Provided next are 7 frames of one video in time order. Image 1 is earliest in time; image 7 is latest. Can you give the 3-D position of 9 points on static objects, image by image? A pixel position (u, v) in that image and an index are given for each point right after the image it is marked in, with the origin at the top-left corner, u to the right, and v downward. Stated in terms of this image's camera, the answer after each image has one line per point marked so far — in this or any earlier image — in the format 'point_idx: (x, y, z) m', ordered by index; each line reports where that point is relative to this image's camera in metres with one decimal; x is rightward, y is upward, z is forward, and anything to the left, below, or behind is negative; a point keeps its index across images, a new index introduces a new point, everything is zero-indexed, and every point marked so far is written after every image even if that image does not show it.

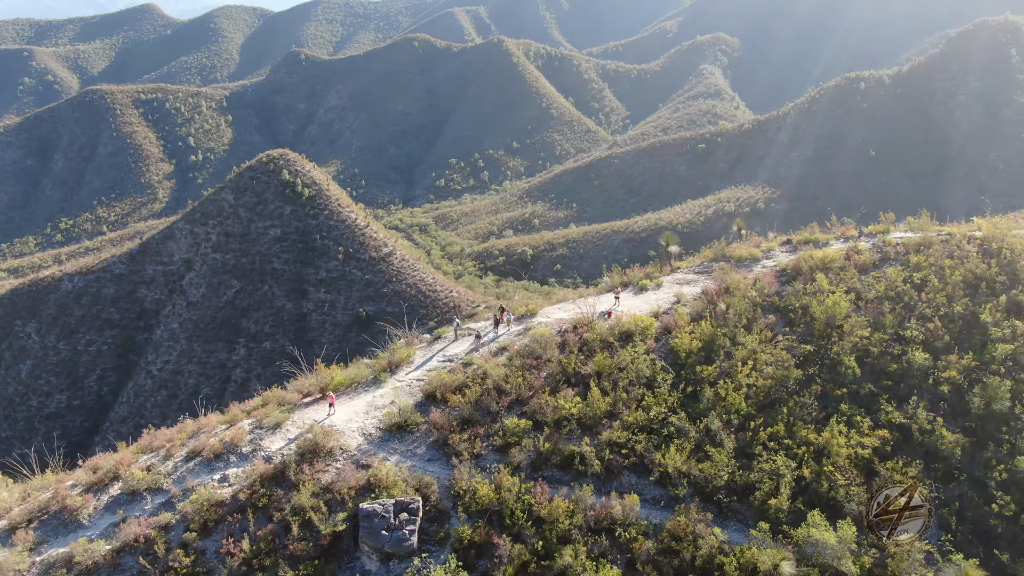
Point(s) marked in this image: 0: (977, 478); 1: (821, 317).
0: (+7.4, -3.1, +12.5) m
1: (+6.4, -0.6, +15.8) m
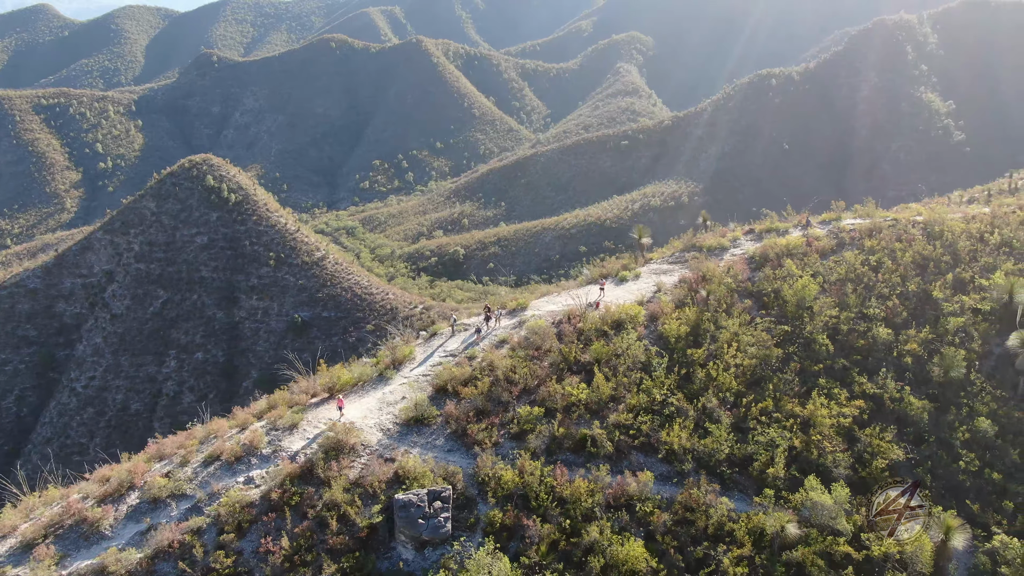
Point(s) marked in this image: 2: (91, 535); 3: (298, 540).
0: (+7.6, -2.7, +13.7) m
1: (+6.2, -0.2, +17.0) m
2: (-6.1, -3.6, +11.3) m
3: (-2.9, -3.4, +10.6) m
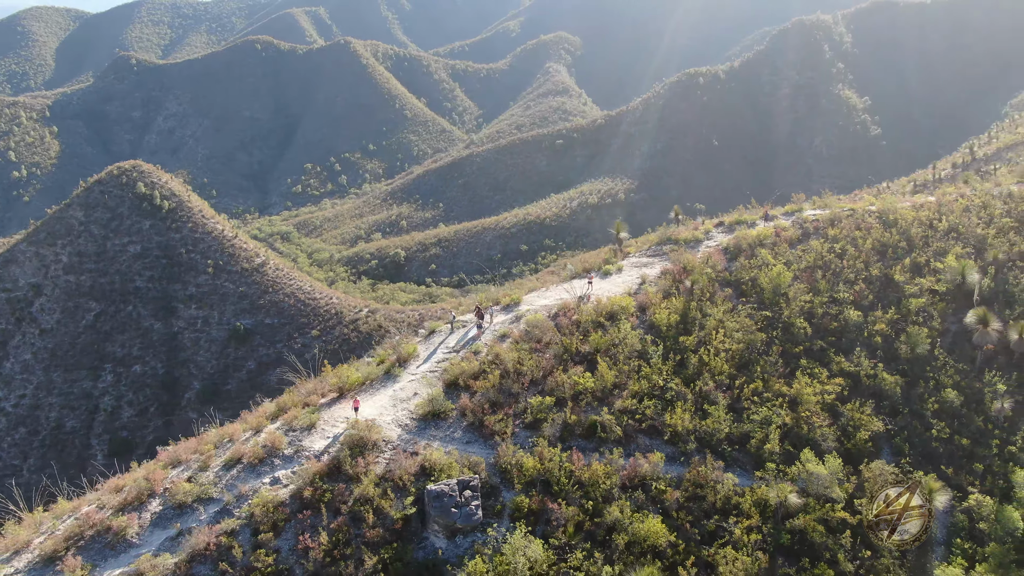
0: (+7.7, -2.3, +14.9) m
1: (+5.9, 0.0, +18.0) m
2: (-5.7, -3.7, +11.3) m
3: (-2.5, -3.4, +10.8) m
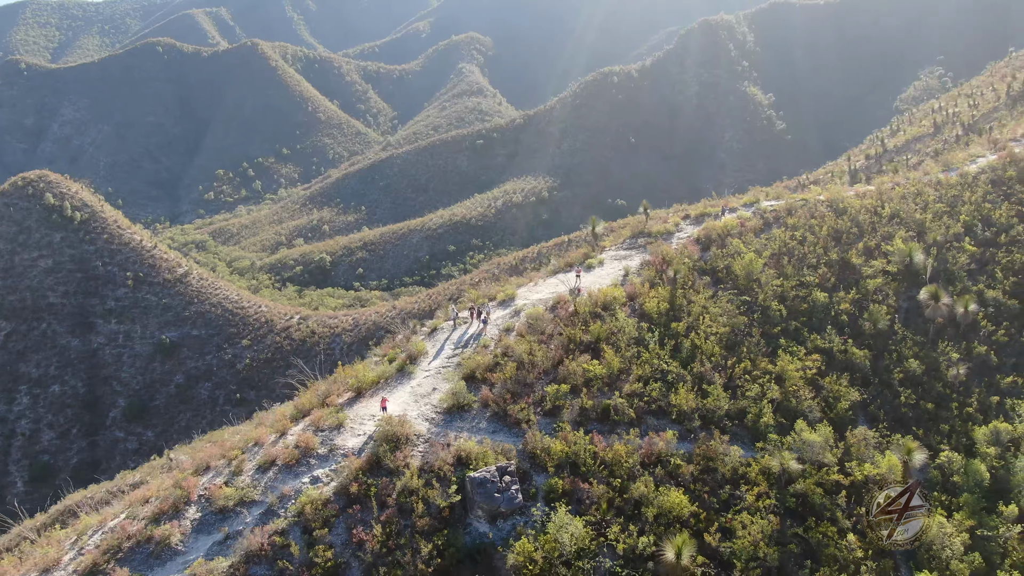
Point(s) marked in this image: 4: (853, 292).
0: (+7.8, -1.9, +16.3) m
1: (+5.6, +0.4, +19.2) m
2: (-5.0, -3.8, +11.3) m
3: (-1.8, -3.4, +11.1) m
4: (+8.1, -0.1, +18.5) m
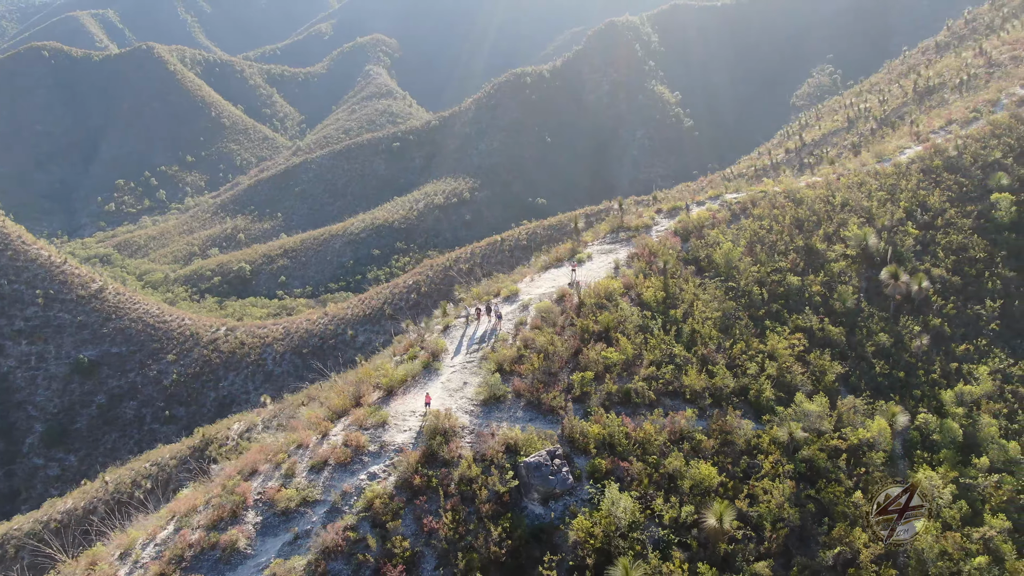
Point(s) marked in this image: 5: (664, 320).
0: (+8.0, -1.5, +17.9) m
1: (+5.4, +0.7, +20.5) m
2: (-4.1, -3.9, +11.4) m
3: (-0.9, -3.4, +11.6) m
4: (+7.9, +0.3, +20.0) m
5: (+3.3, -0.8, +17.5) m
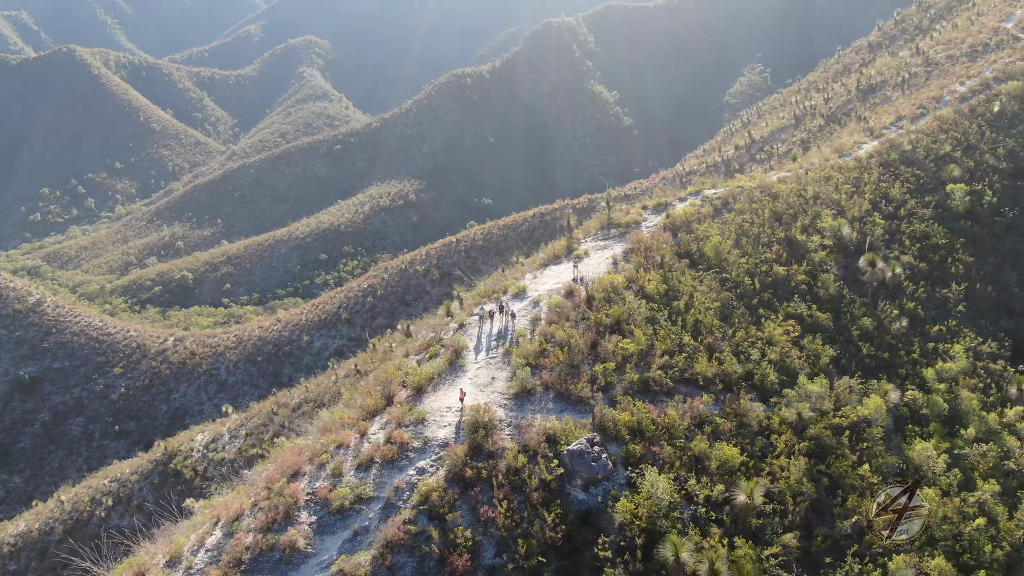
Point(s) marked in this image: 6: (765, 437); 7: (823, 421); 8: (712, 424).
0: (+8.2, -1.2, +19.0) m
1: (+5.3, +0.9, +21.3) m
2: (-3.3, -3.9, +11.5) m
3: (-0.1, -3.3, +12.0) m
4: (+7.9, +0.6, +21.1) m
5: (+3.5, -0.6, +18.2) m
6: (+5.0, -2.9, +15.3) m
7: (+6.3, -2.7, +15.8) m
8: (+3.9, -2.6, +14.9) m
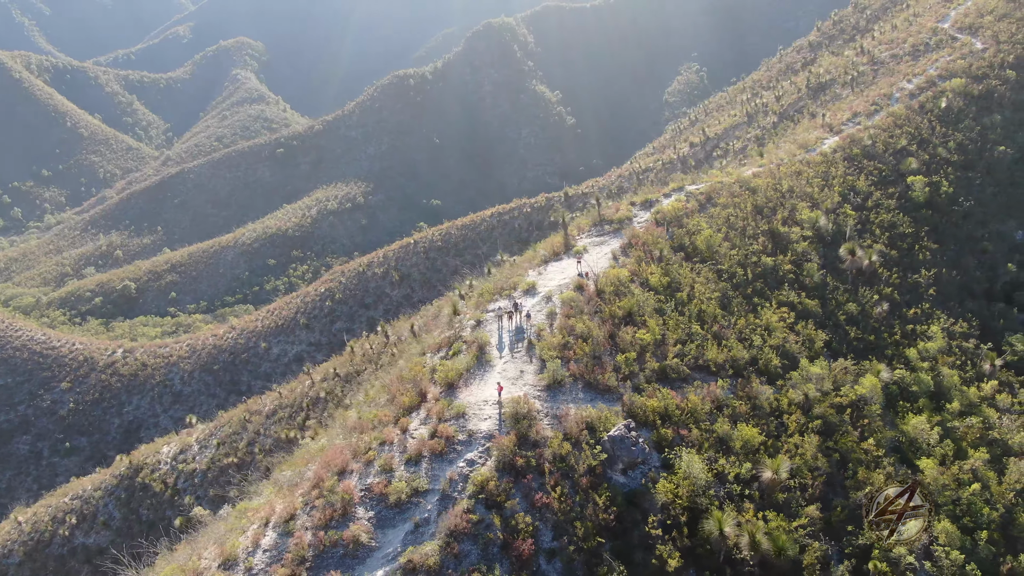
0: (+8.4, -0.9, +20.1) m
1: (+5.3, +1.1, +22.2) m
2: (-2.4, -3.9, +11.8) m
3: (+0.8, -3.2, +12.5) m
4: (+7.9, +1.0, +22.2) m
5: (+3.8, -0.4, +18.9) m
6: (+5.5, -2.7, +16.1) m
7: (+6.8, -2.4, +16.8) m
8: (+4.4, -2.4, +15.7) m
